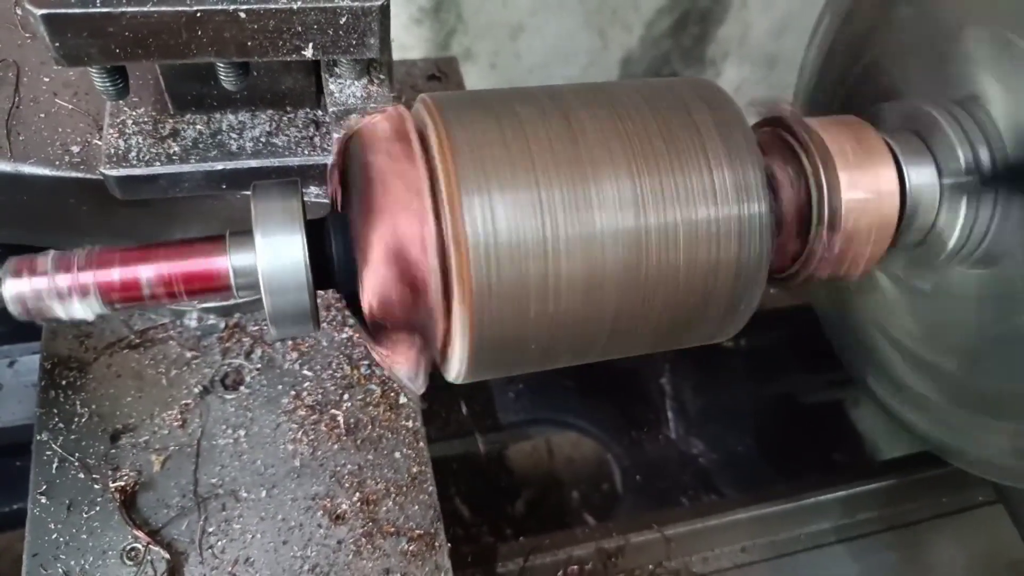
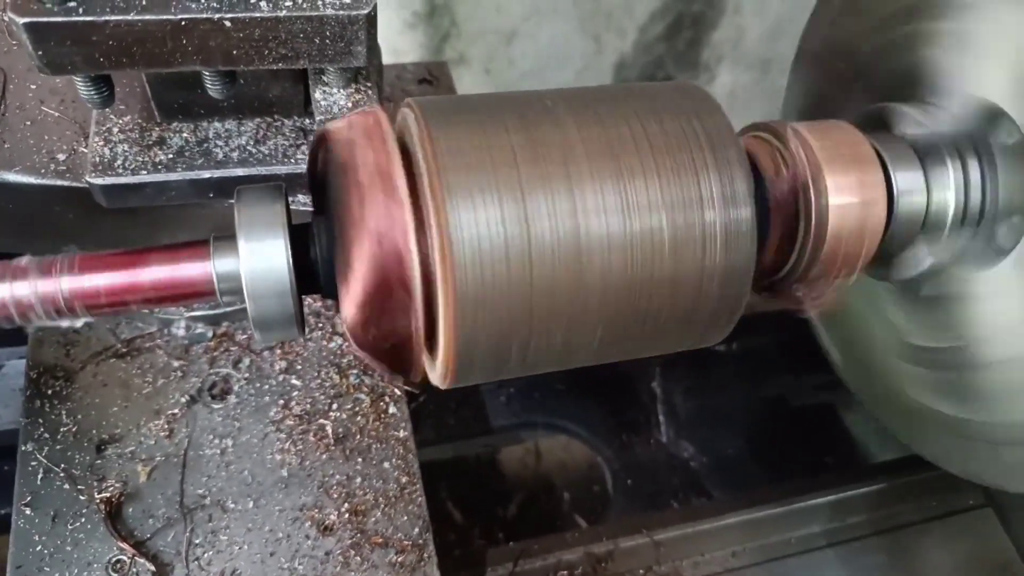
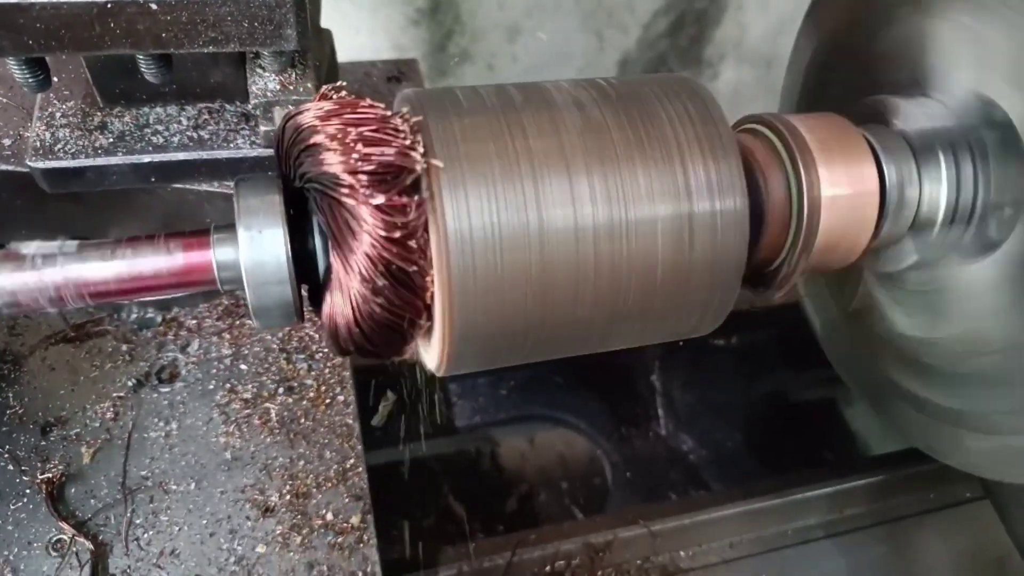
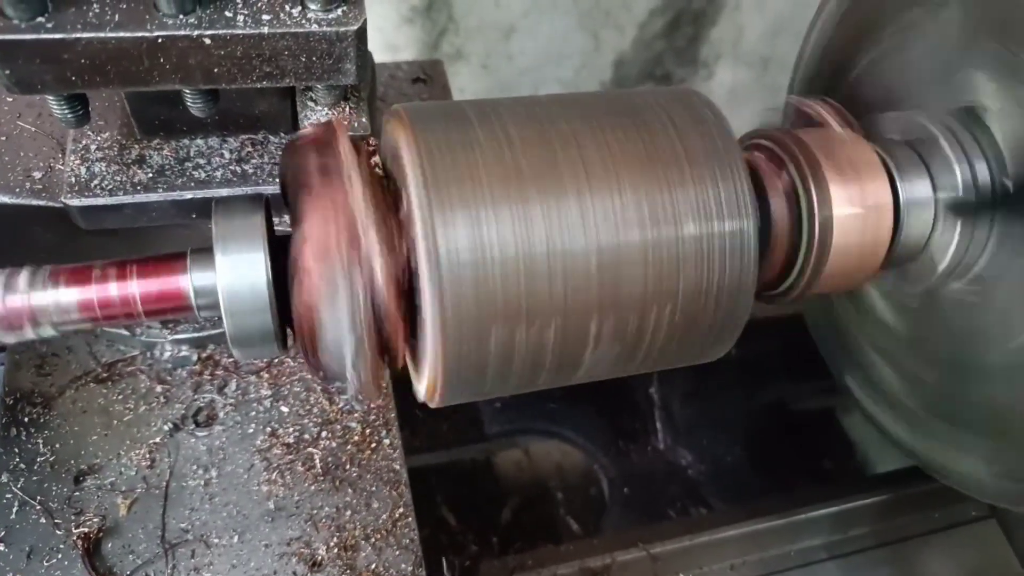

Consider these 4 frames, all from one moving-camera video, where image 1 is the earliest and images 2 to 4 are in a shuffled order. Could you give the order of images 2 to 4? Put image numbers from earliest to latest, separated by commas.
2, 4, 3
